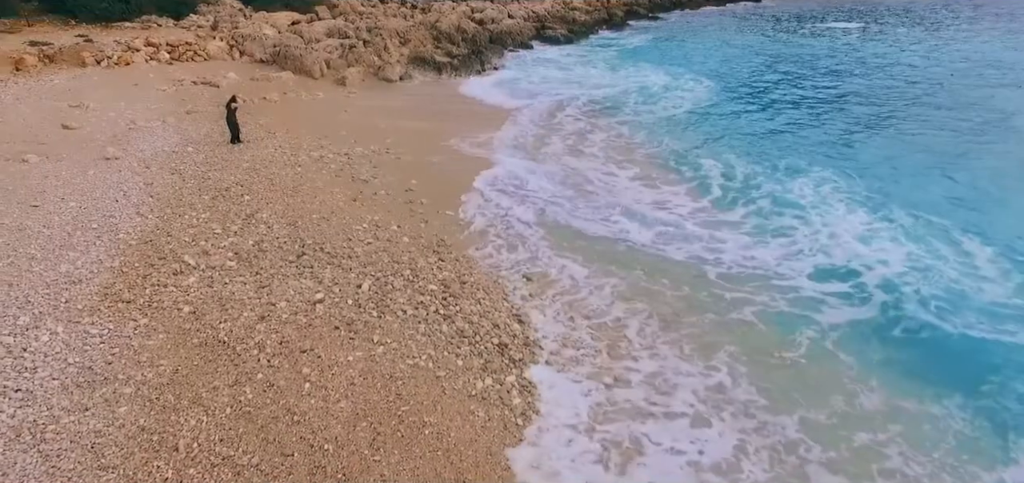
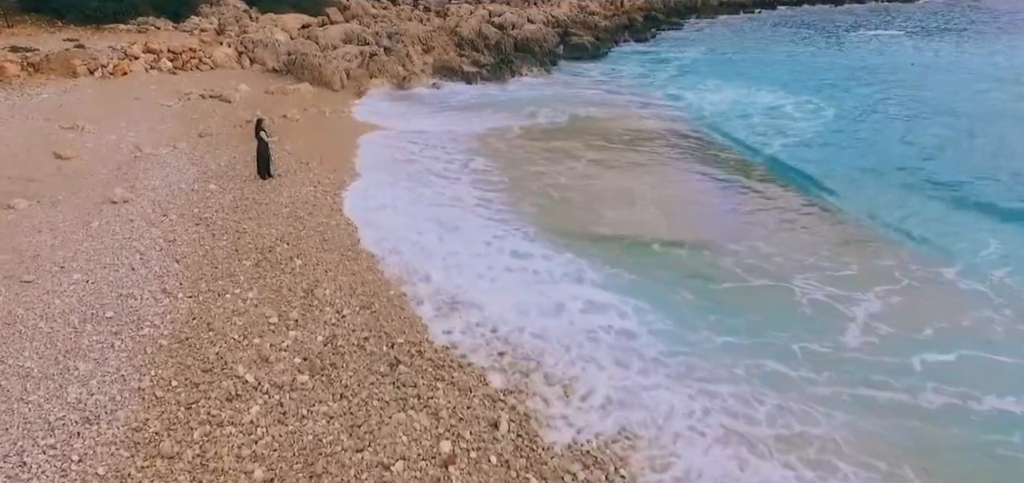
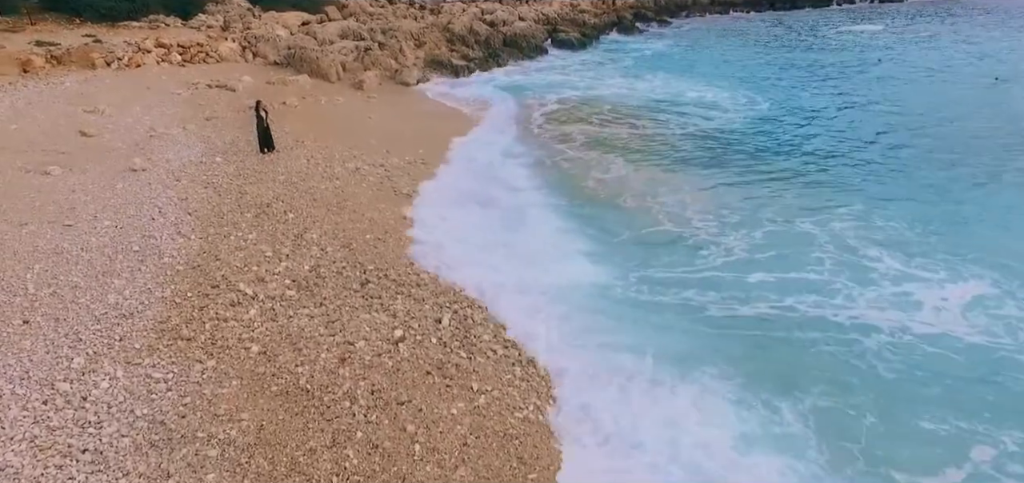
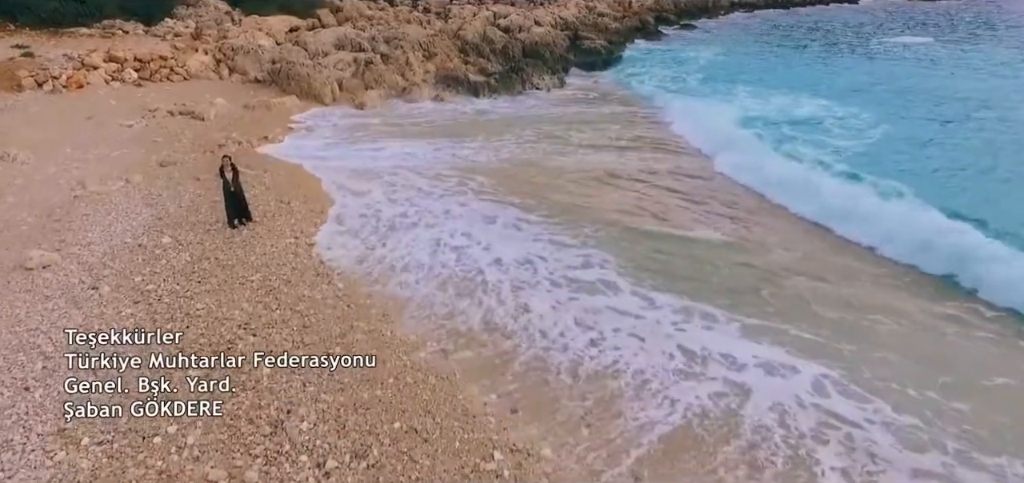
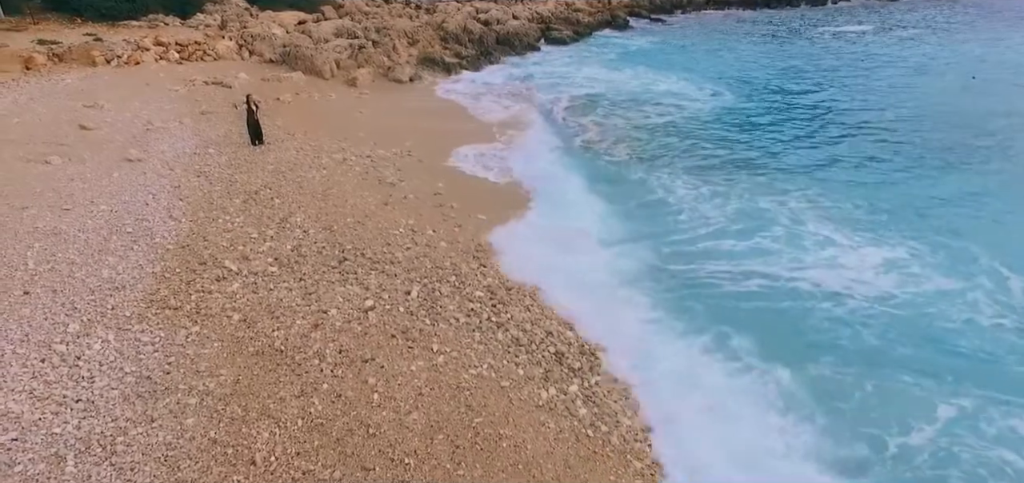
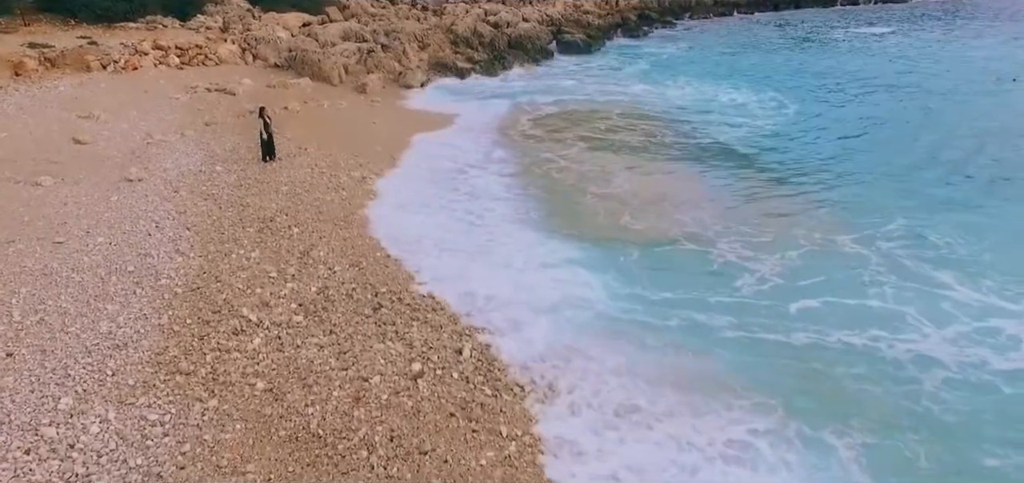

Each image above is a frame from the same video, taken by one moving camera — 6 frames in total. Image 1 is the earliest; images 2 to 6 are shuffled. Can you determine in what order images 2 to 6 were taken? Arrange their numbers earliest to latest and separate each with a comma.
5, 3, 6, 2, 4
